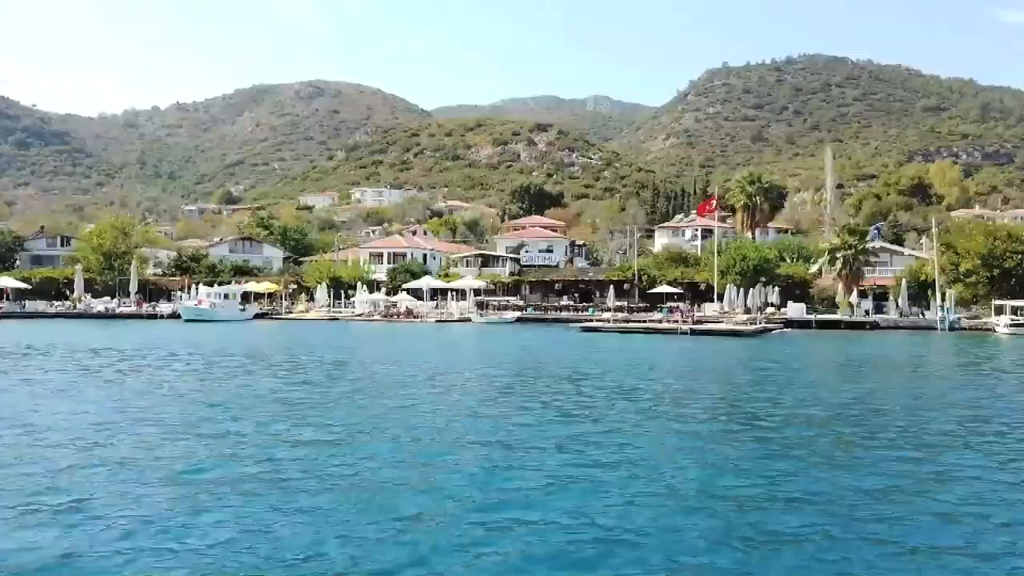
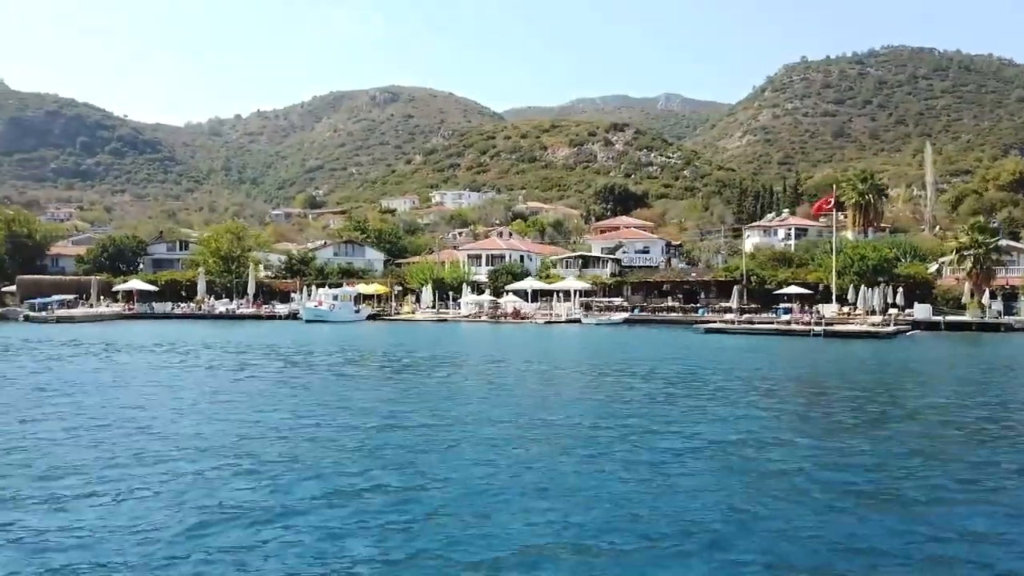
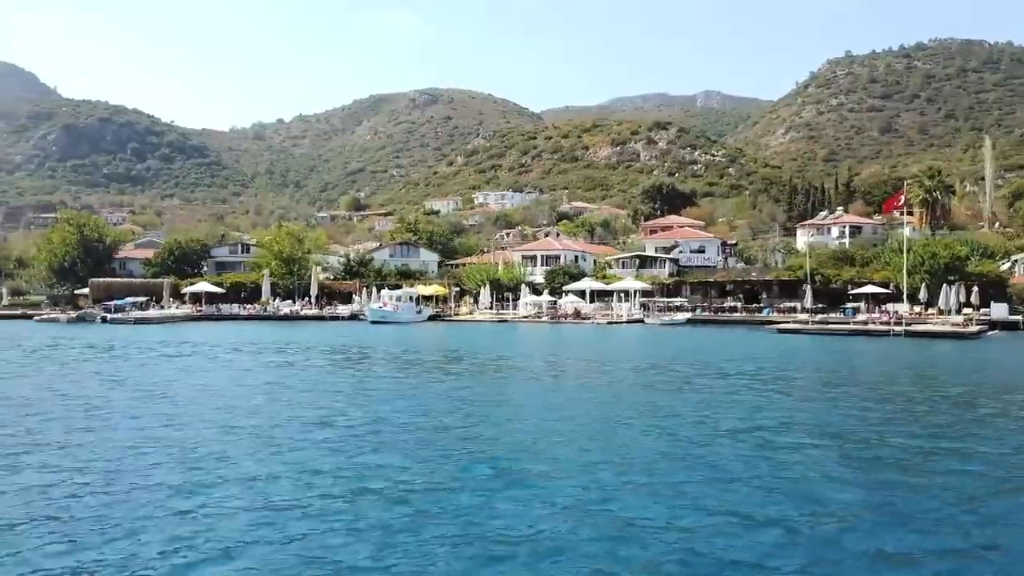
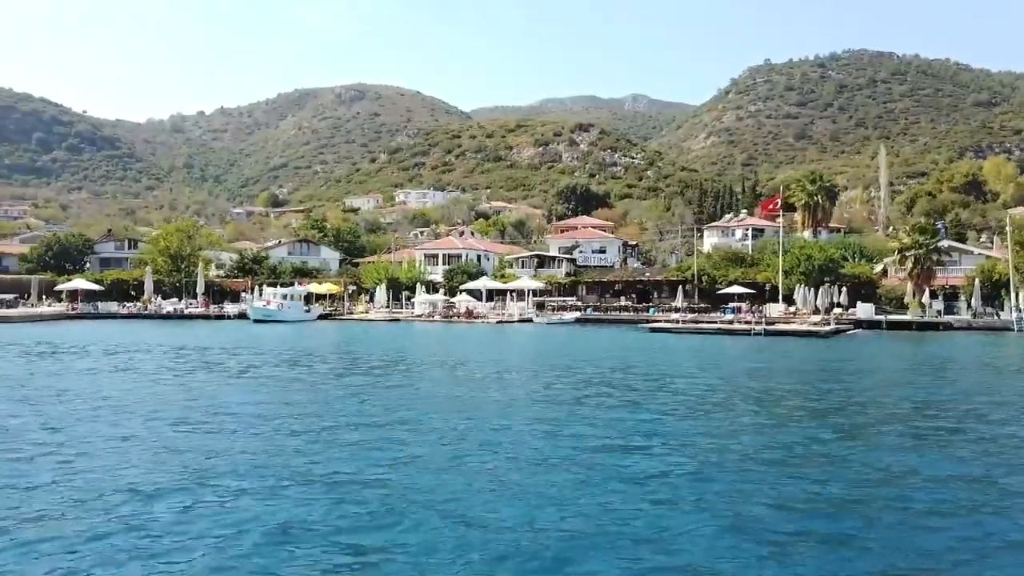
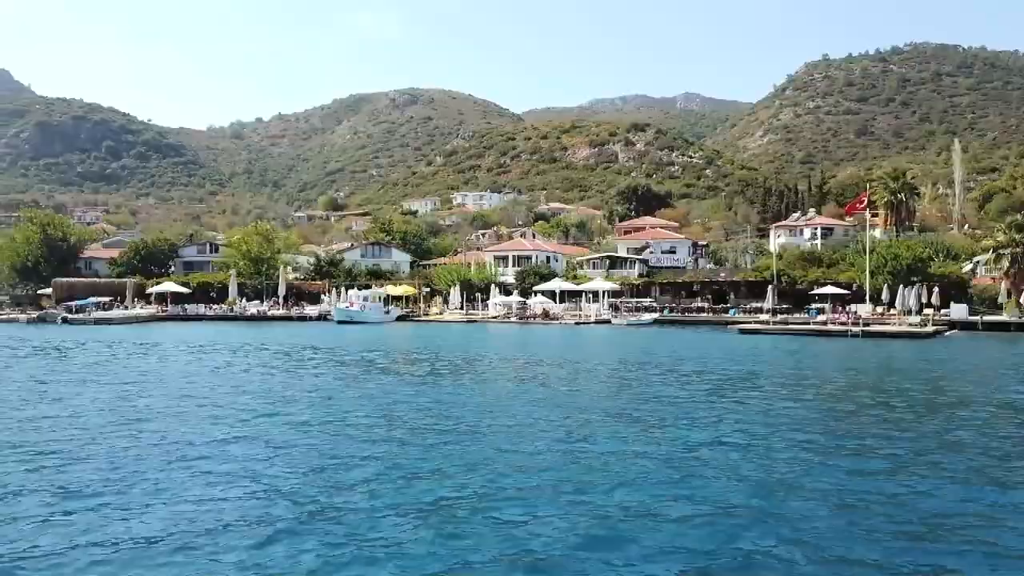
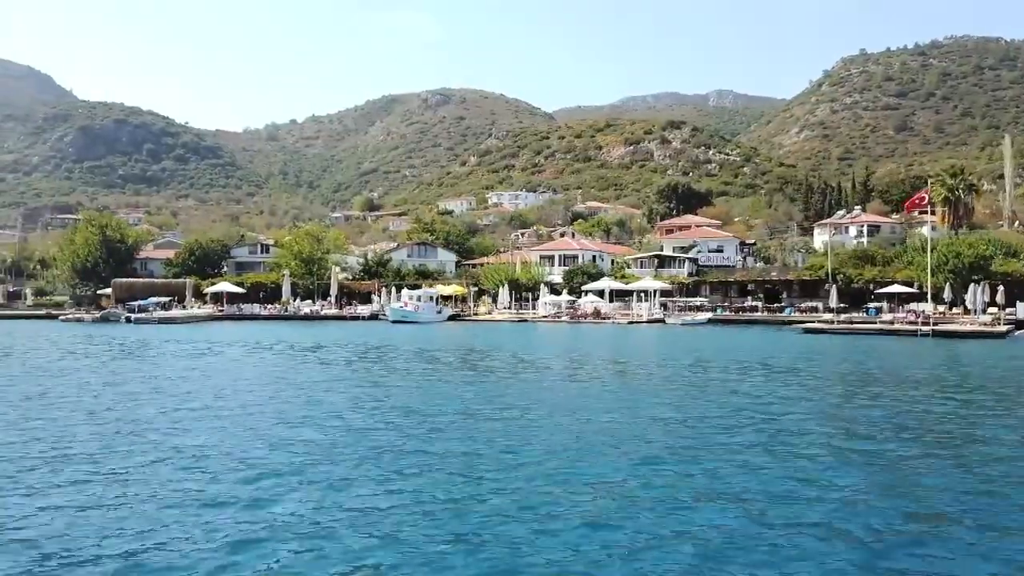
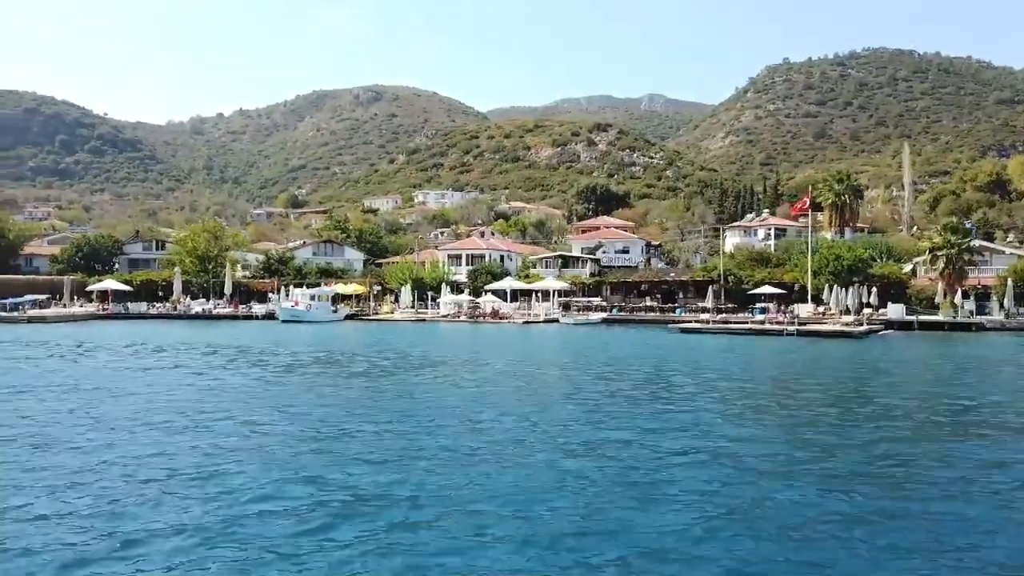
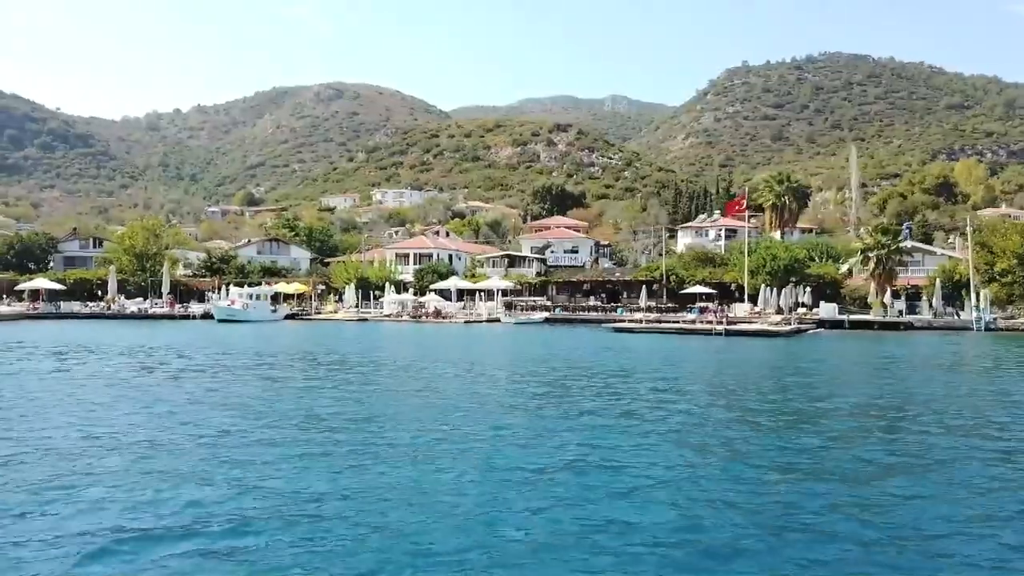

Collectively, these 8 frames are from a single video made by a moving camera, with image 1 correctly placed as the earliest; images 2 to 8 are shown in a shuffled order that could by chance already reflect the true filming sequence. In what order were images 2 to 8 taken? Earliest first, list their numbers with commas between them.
8, 4, 7, 2, 5, 3, 6
